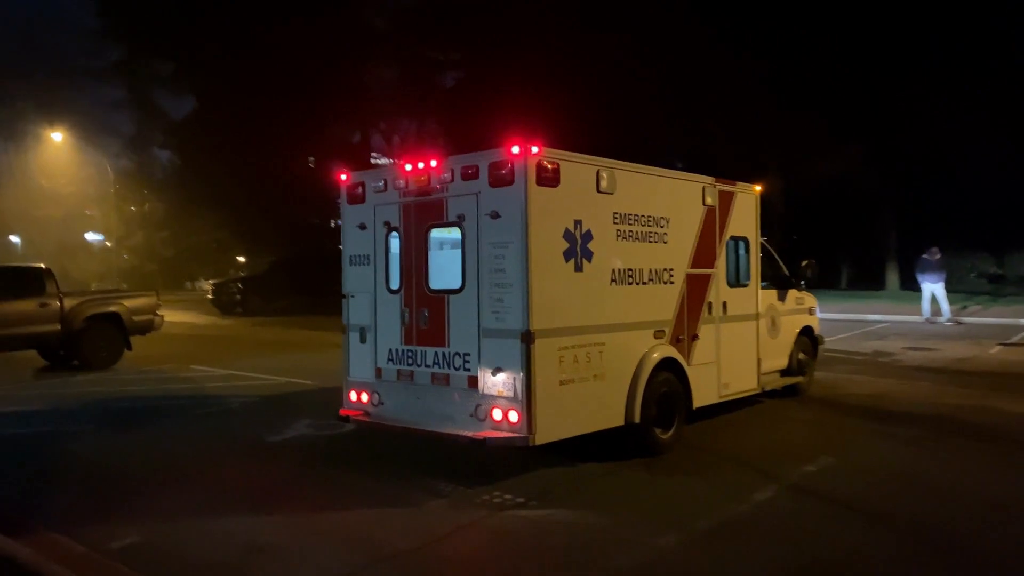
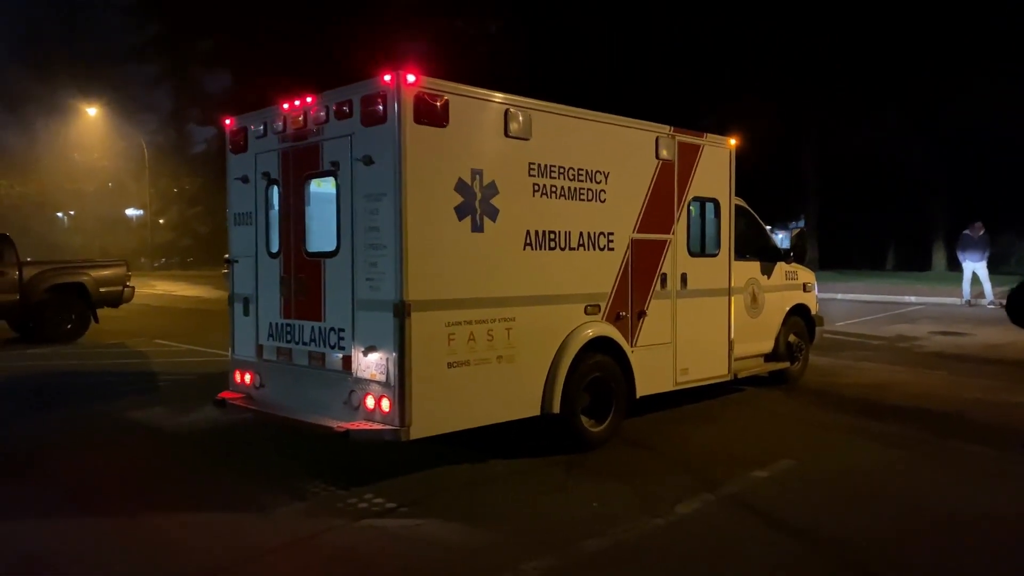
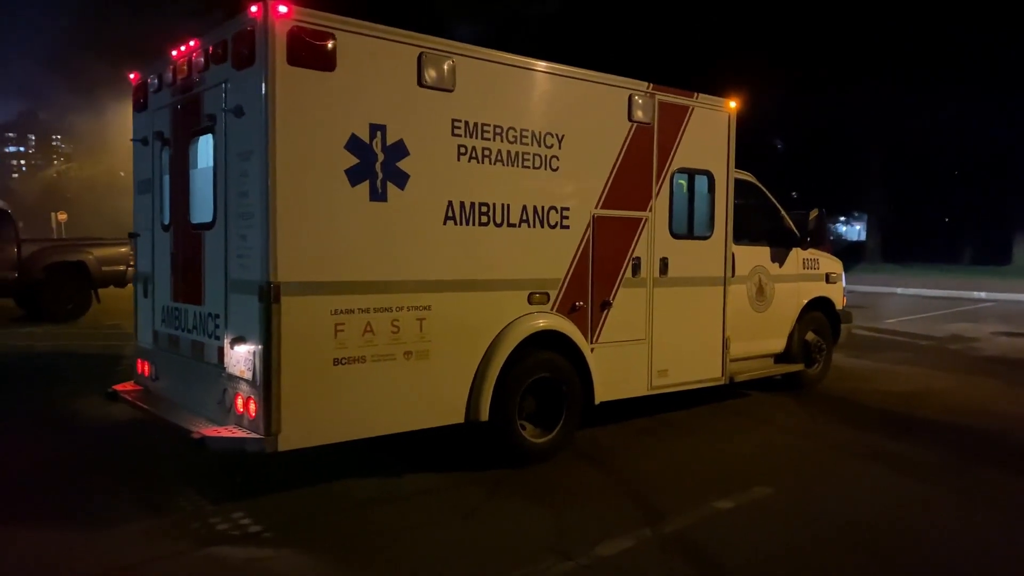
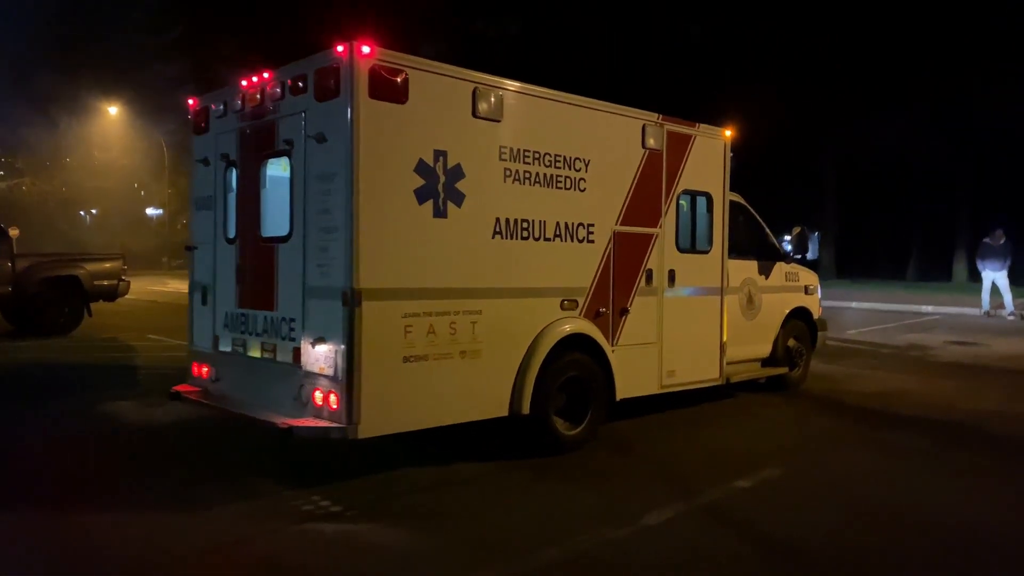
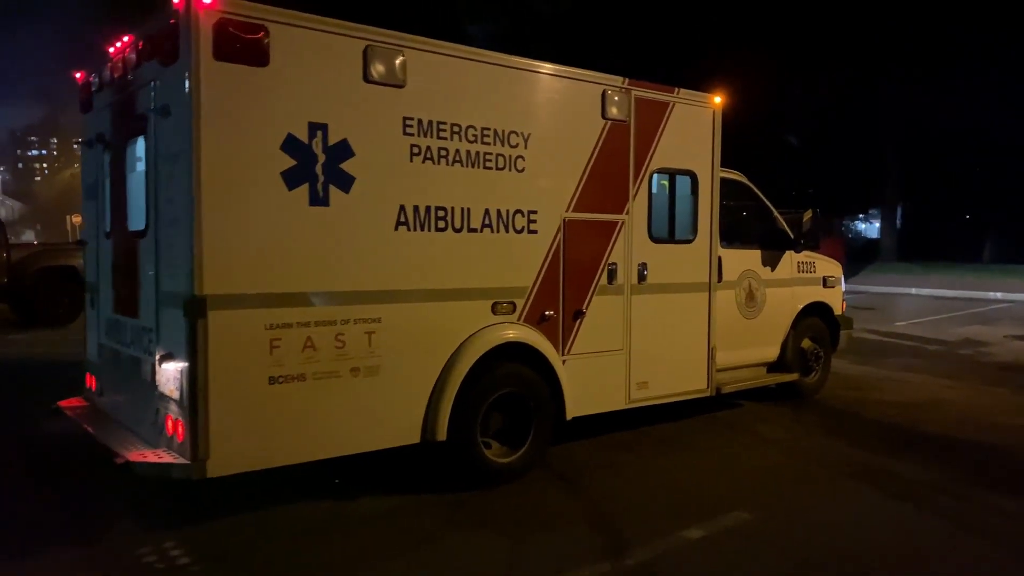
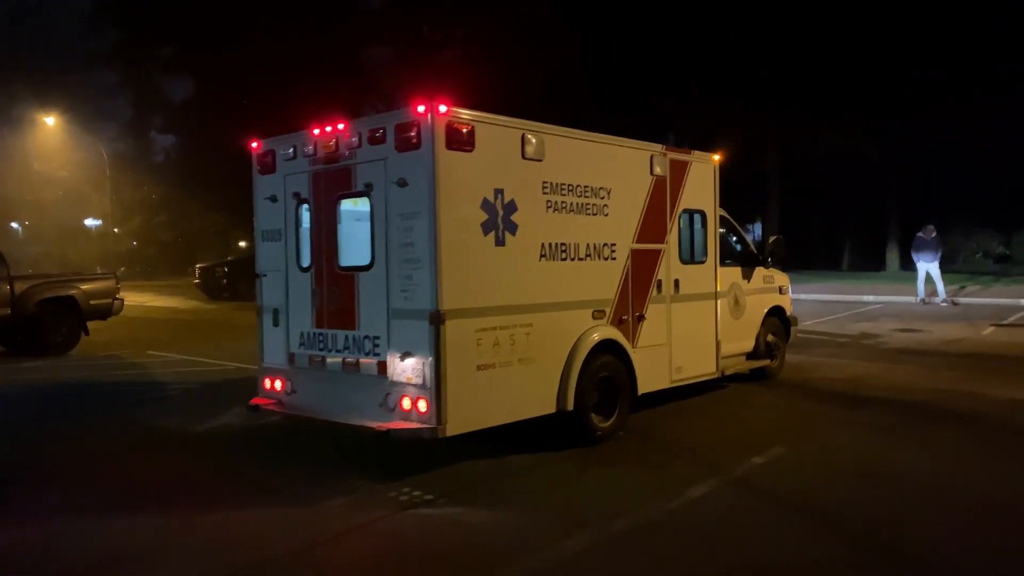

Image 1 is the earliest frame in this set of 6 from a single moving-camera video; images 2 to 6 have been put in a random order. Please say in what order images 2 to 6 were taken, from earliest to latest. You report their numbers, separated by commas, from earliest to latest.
6, 2, 4, 3, 5
